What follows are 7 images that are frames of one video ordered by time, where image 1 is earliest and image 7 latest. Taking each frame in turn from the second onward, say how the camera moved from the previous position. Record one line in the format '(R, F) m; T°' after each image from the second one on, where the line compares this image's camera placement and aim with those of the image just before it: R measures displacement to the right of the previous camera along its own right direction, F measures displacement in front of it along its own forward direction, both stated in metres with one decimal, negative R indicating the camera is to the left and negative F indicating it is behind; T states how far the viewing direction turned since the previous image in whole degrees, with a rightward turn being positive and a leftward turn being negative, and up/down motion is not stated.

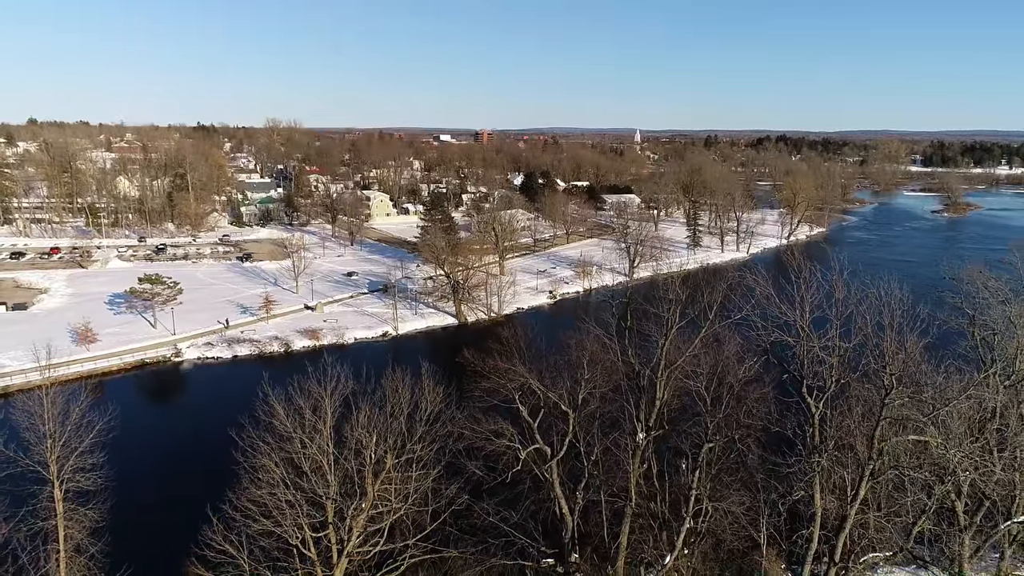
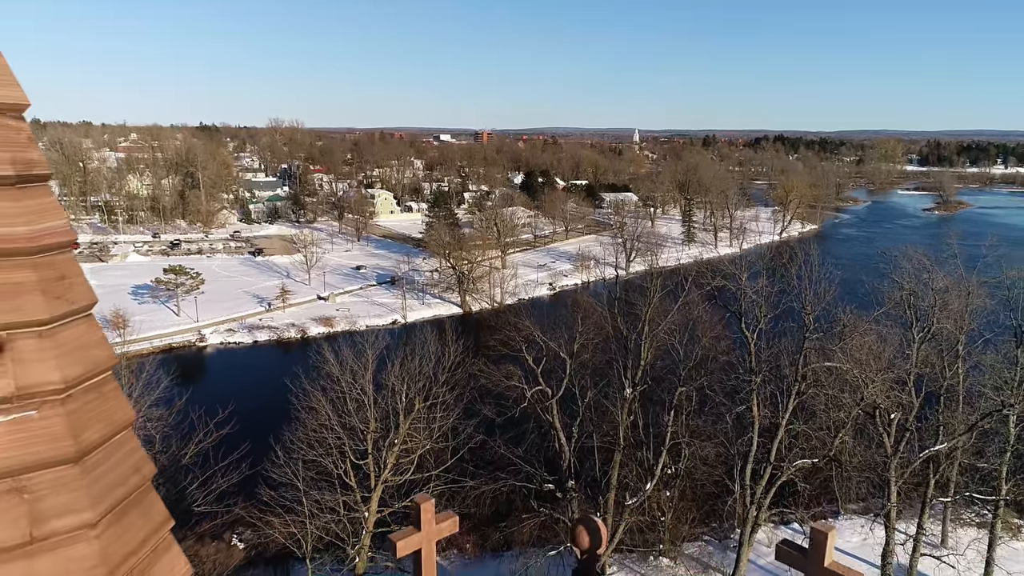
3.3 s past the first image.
(-0.2, -2.3) m; 0°
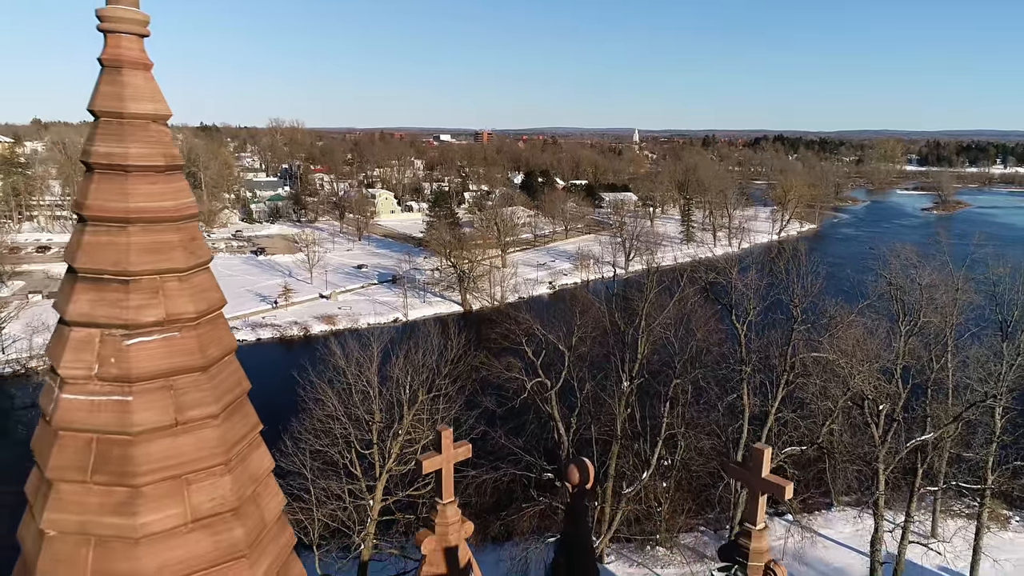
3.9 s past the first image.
(0.0, -0.4) m; 0°
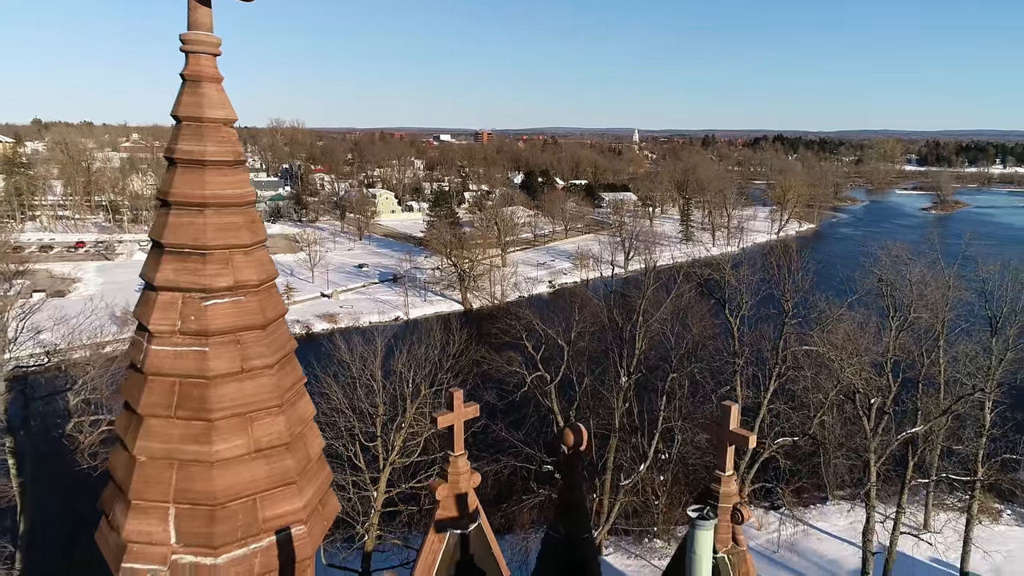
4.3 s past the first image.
(0.0, -0.3) m; 0°
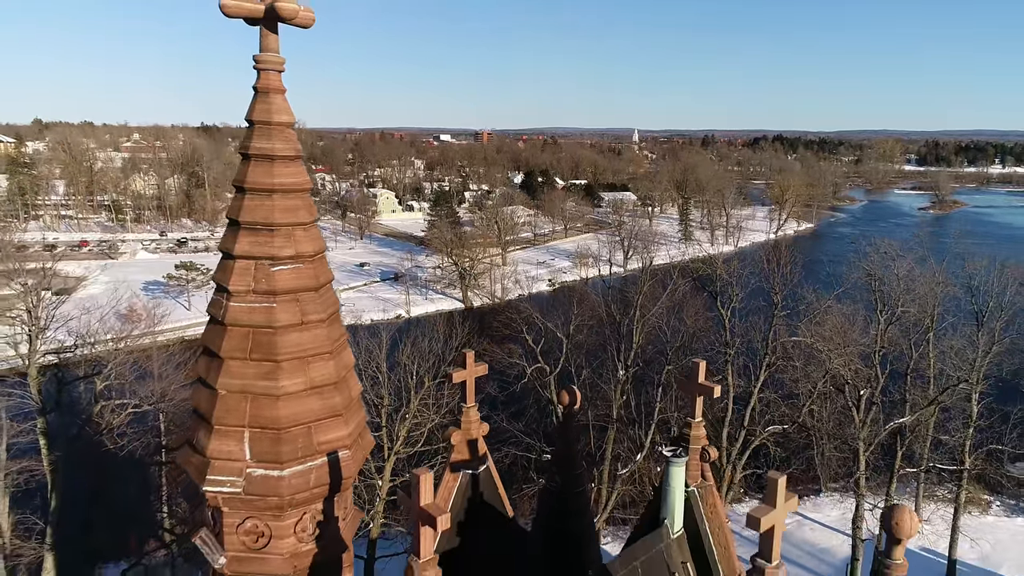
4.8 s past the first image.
(0.0, -0.5) m; 0°
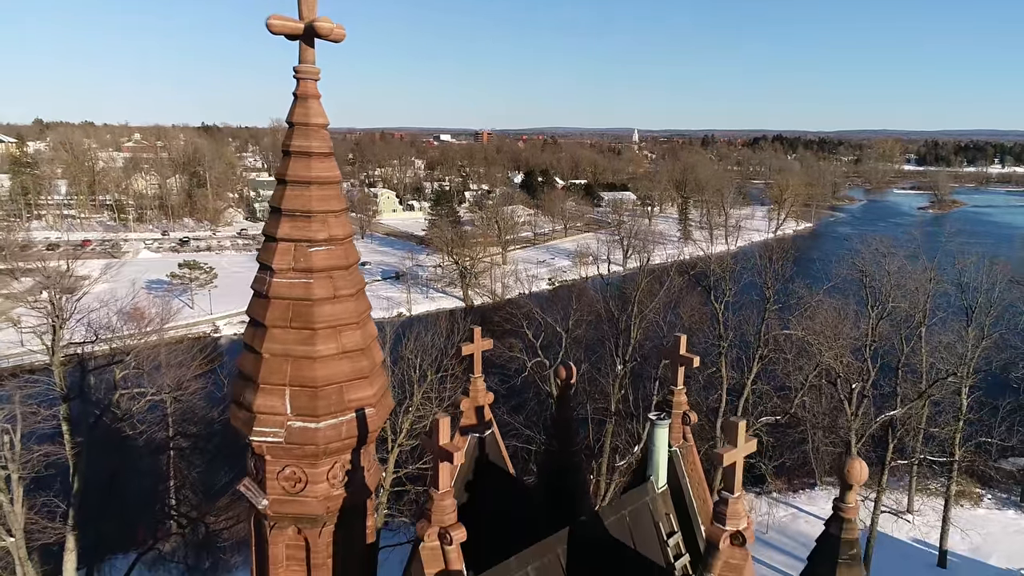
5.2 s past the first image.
(0.0, -0.4) m; 0°
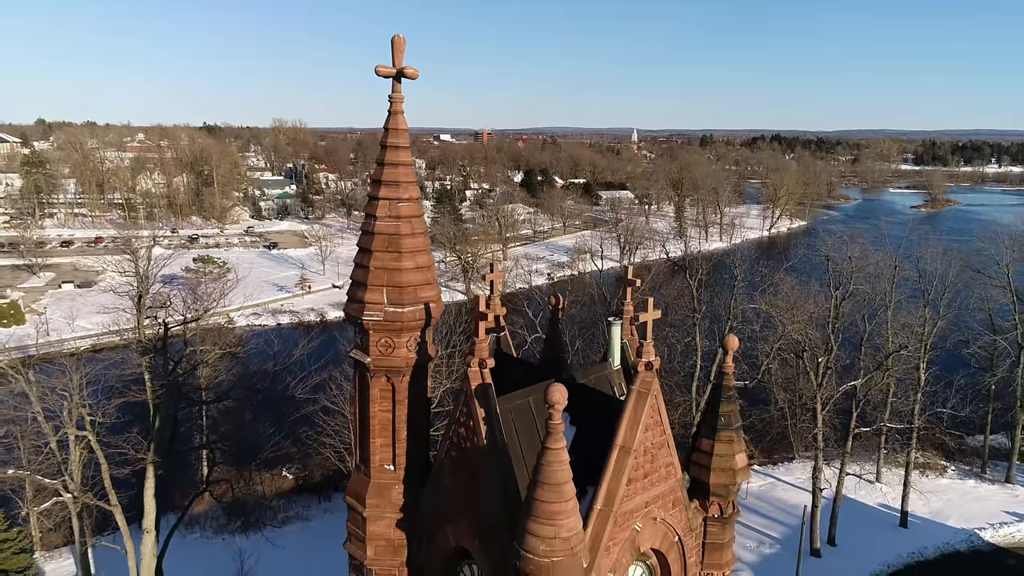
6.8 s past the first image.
(-0.1, -1.8) m; 0°
